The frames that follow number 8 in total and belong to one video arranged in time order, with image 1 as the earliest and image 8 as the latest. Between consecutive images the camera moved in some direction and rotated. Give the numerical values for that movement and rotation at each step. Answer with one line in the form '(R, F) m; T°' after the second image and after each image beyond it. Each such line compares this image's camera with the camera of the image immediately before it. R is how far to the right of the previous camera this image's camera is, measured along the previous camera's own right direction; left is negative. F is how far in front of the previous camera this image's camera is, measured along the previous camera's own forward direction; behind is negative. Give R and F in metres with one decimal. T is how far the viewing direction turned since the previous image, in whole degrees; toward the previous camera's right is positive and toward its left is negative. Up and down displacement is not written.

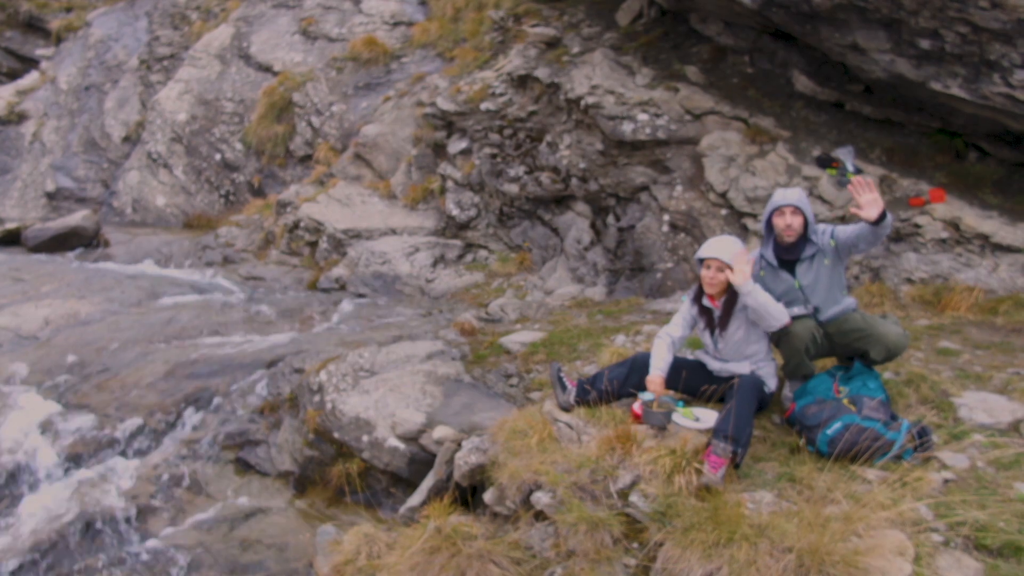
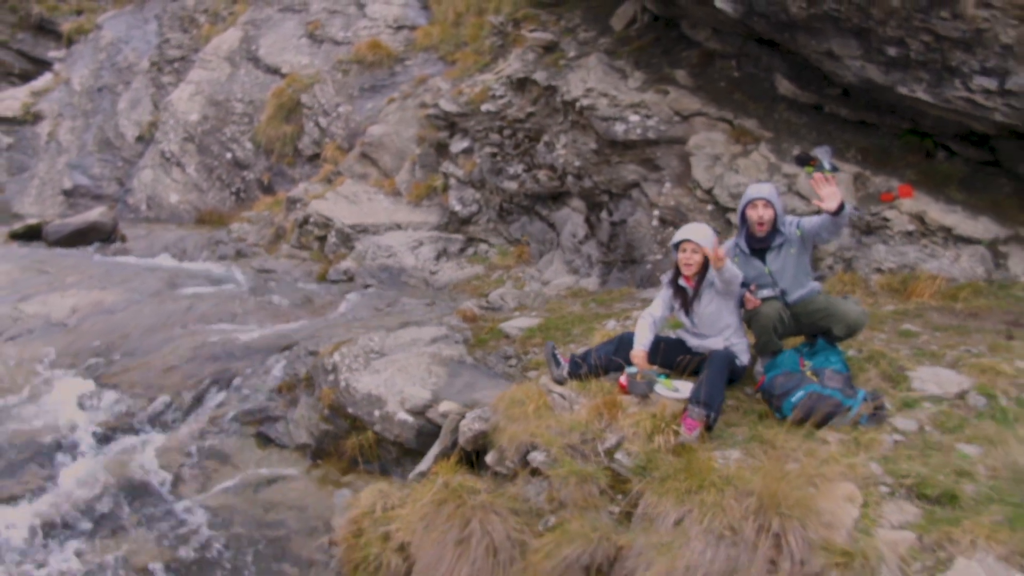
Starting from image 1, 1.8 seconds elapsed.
(0.0, -0.4) m; 0°
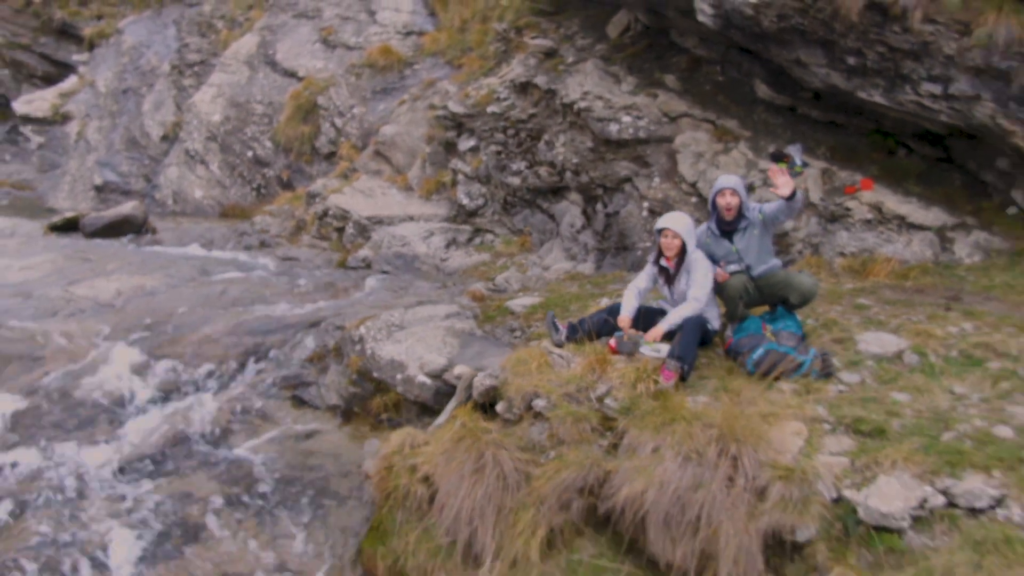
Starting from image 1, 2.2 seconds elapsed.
(0.0, -0.7) m; 0°
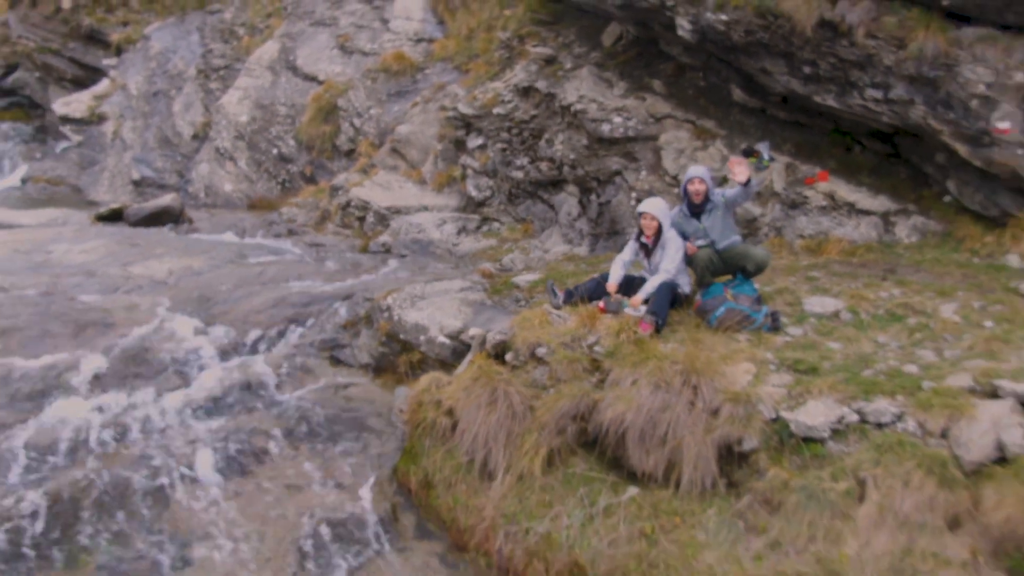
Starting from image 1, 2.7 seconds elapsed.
(0.0, -1.0) m; 0°
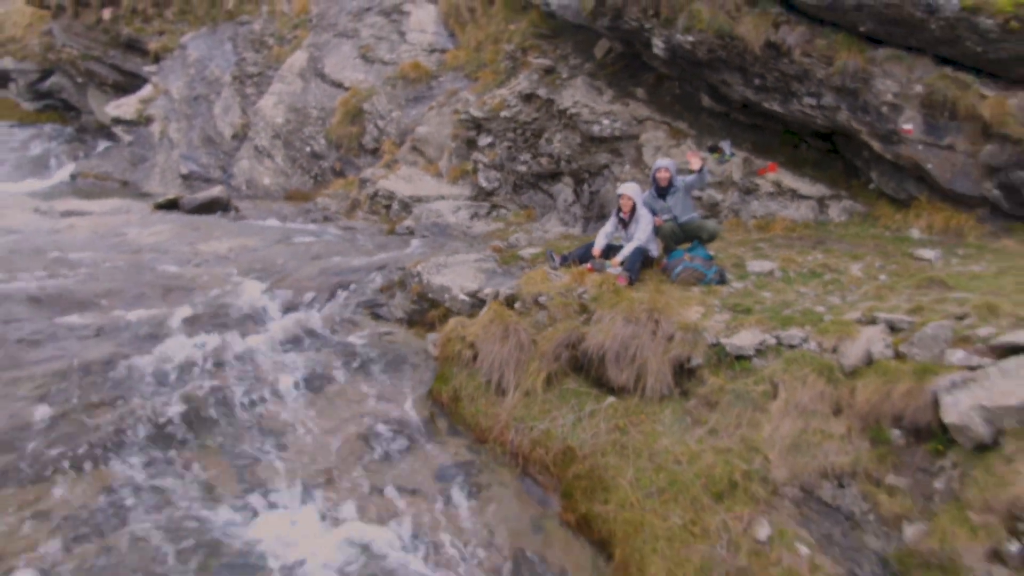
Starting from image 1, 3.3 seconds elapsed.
(-0.1, -1.6) m; 0°
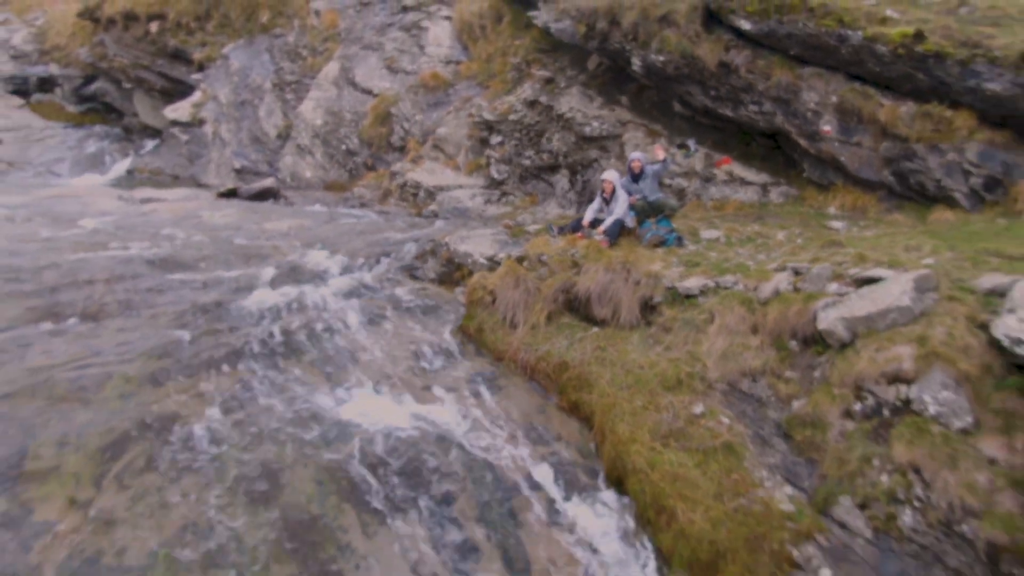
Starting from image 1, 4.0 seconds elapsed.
(-0.1, -2.3) m; 0°
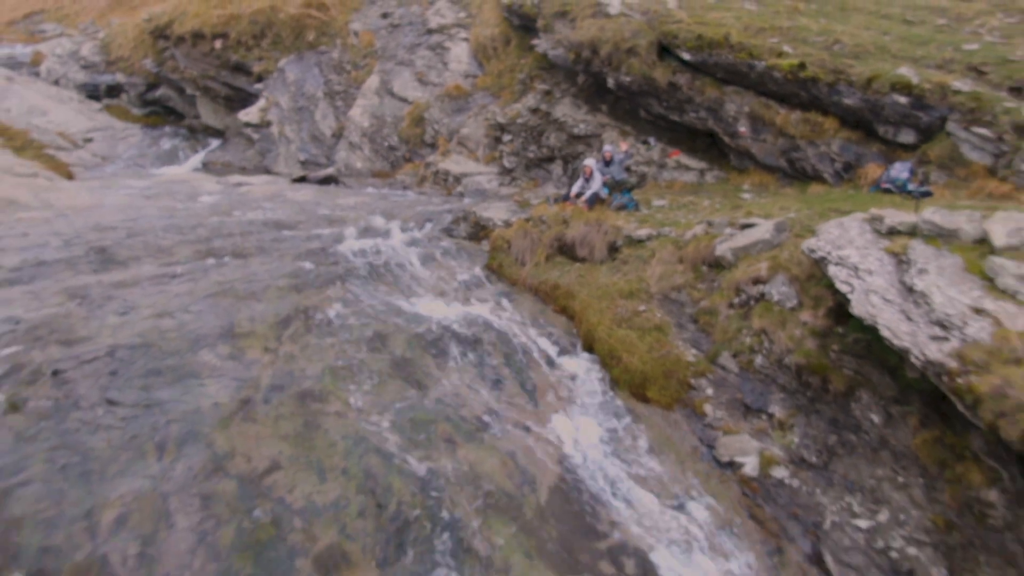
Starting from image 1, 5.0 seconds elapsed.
(-0.2, -4.3) m; 0°
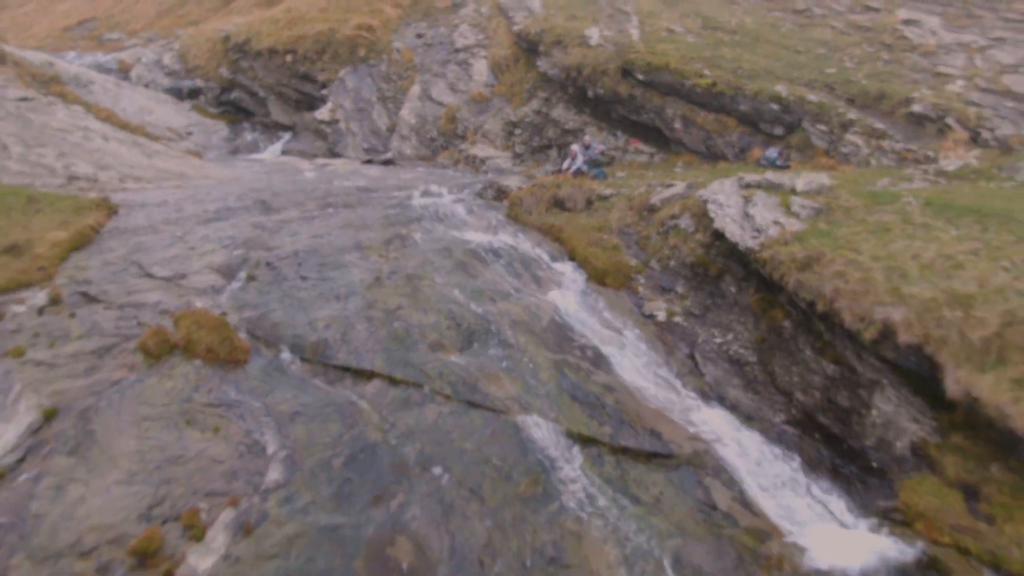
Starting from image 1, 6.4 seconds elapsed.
(-0.3, -7.2) m; 0°
